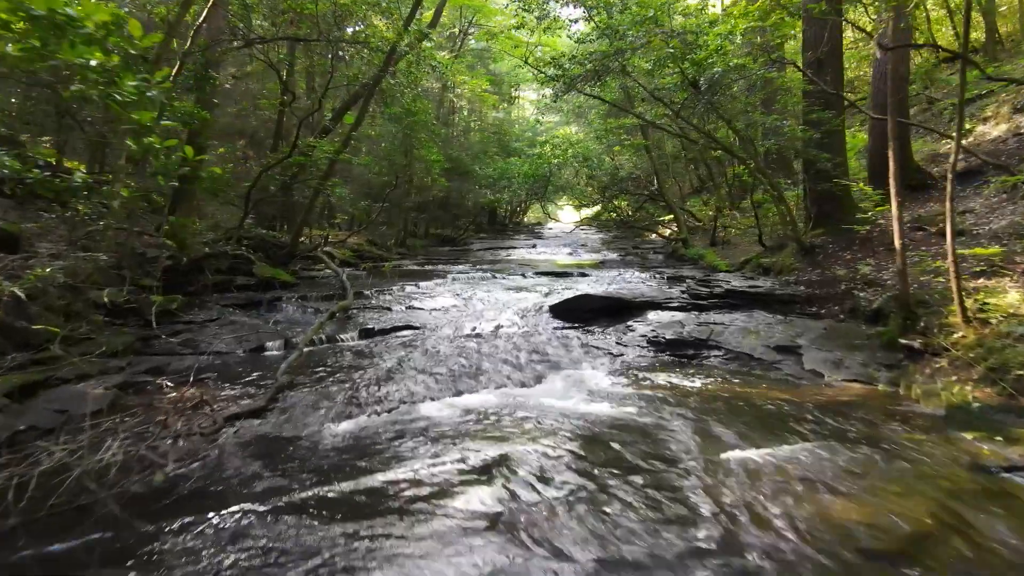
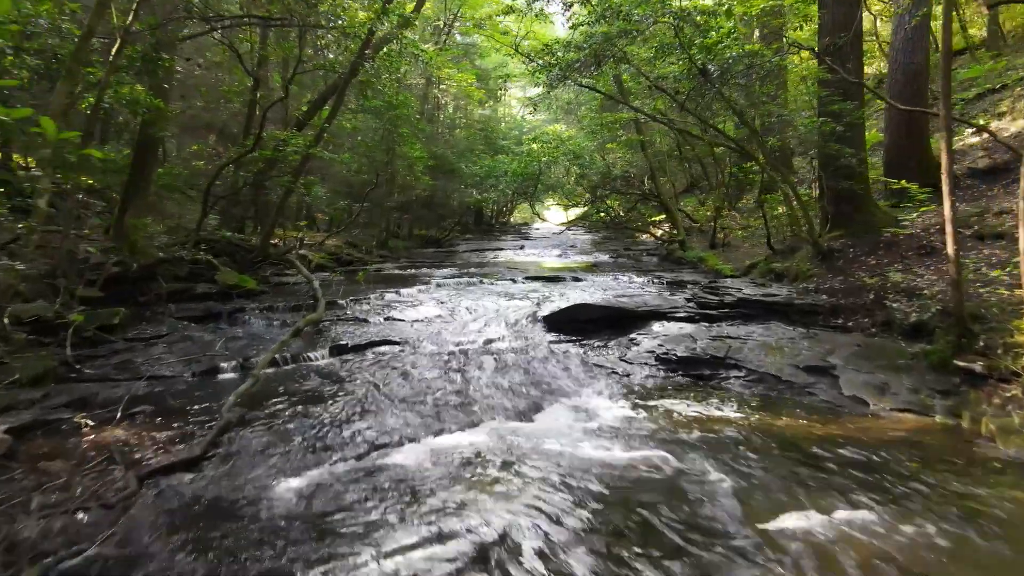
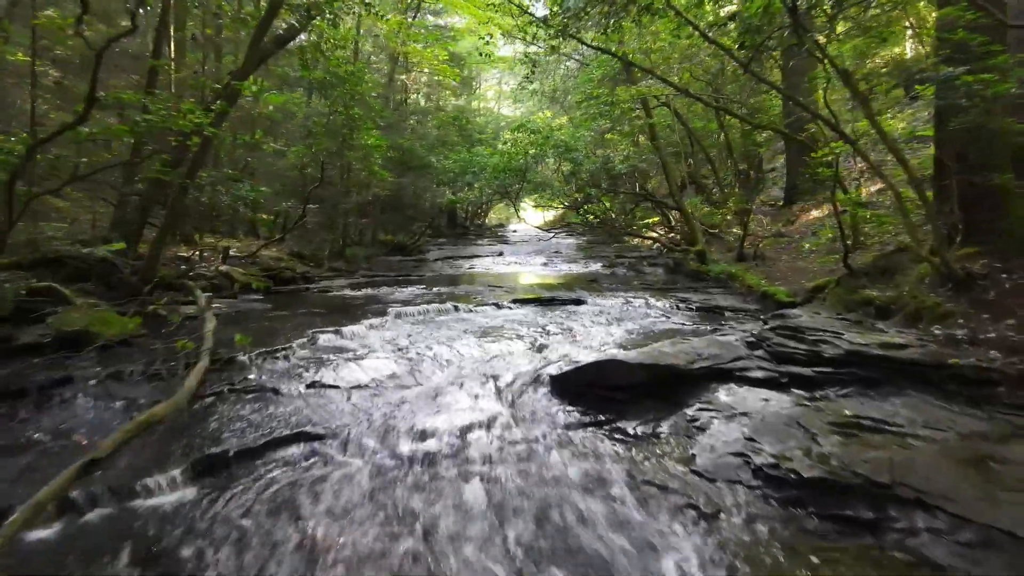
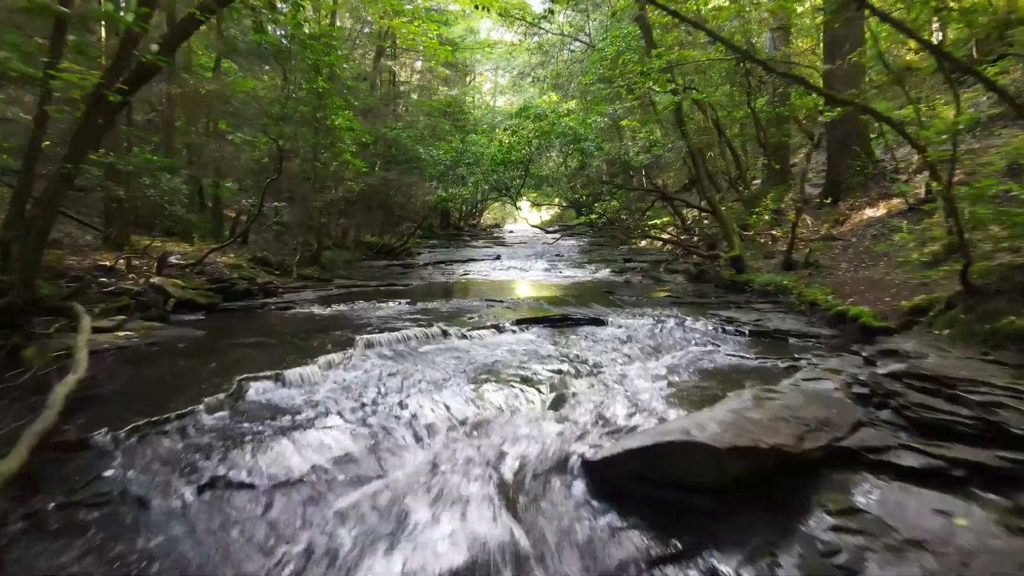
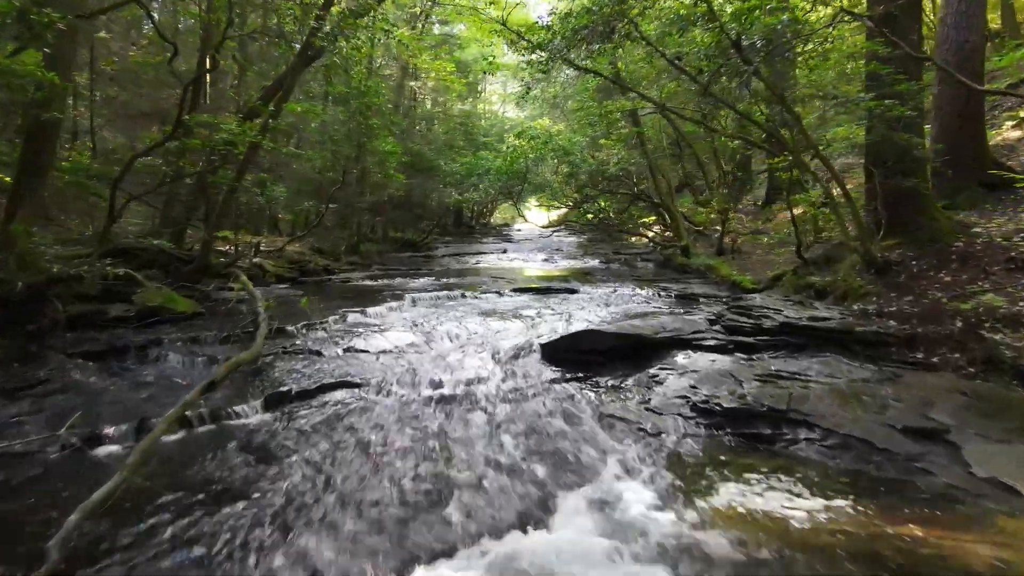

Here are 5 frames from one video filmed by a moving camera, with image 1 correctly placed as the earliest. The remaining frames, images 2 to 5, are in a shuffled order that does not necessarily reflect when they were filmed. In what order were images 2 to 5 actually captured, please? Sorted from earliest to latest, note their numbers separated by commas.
2, 5, 3, 4
